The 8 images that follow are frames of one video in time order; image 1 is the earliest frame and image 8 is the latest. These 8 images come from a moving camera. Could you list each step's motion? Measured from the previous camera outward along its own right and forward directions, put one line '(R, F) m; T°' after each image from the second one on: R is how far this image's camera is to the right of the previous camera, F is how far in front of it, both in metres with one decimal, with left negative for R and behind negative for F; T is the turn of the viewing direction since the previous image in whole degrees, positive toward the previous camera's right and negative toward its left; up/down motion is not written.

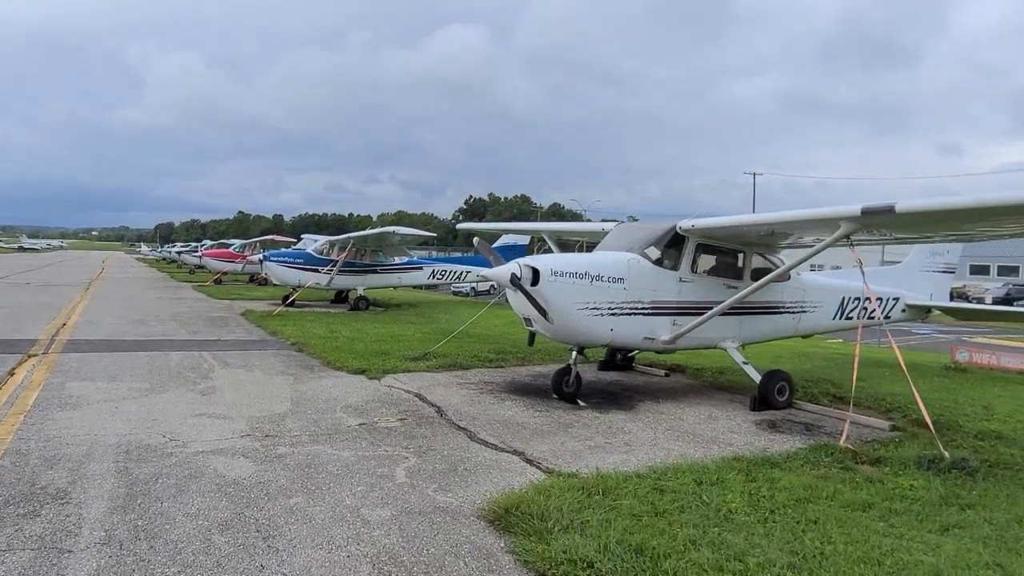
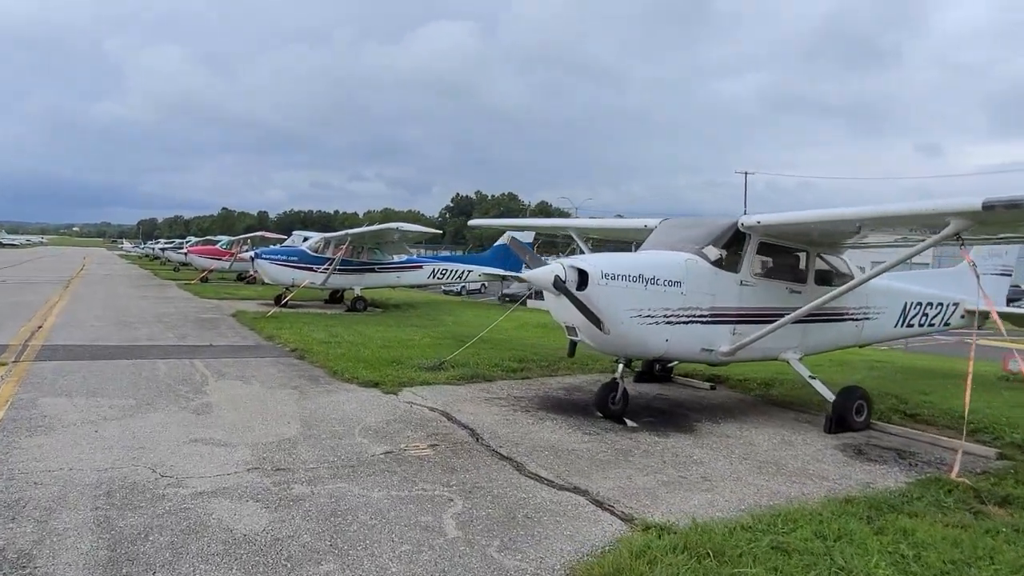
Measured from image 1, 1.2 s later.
(-0.5, +0.9) m; +1°
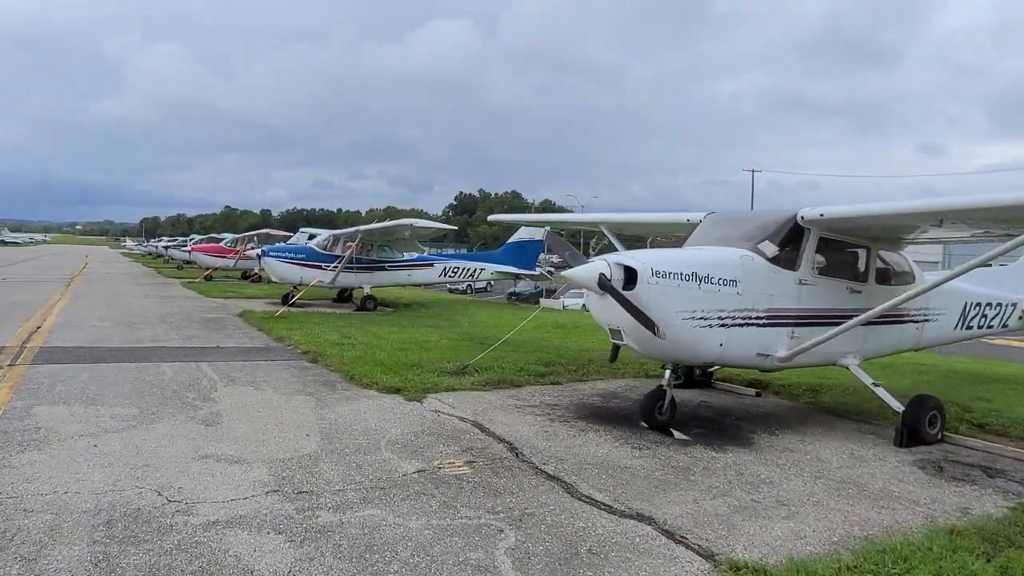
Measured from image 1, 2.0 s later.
(-0.3, +0.5) m; 0°
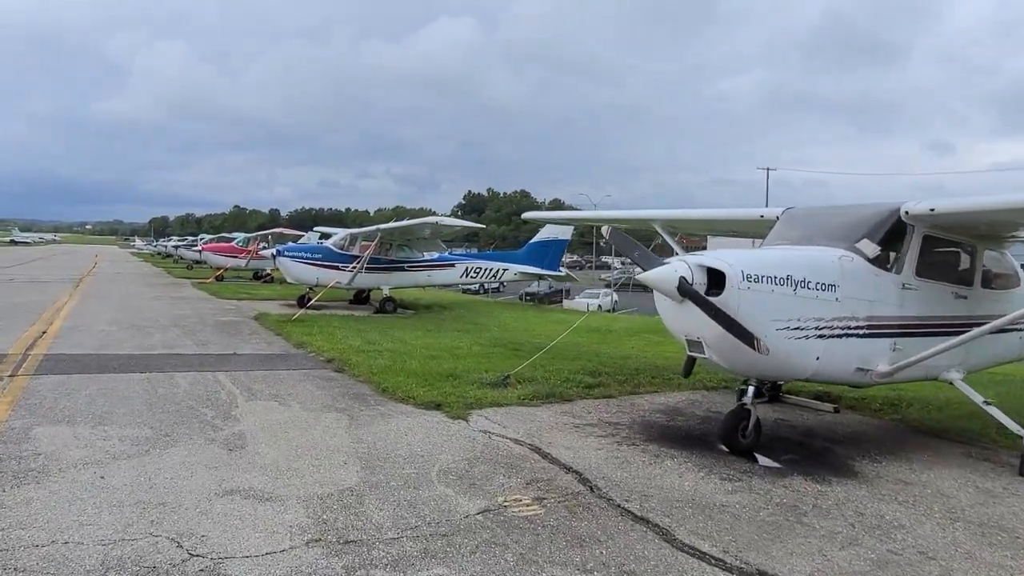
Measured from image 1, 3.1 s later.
(-0.4, +0.7) m; -1°
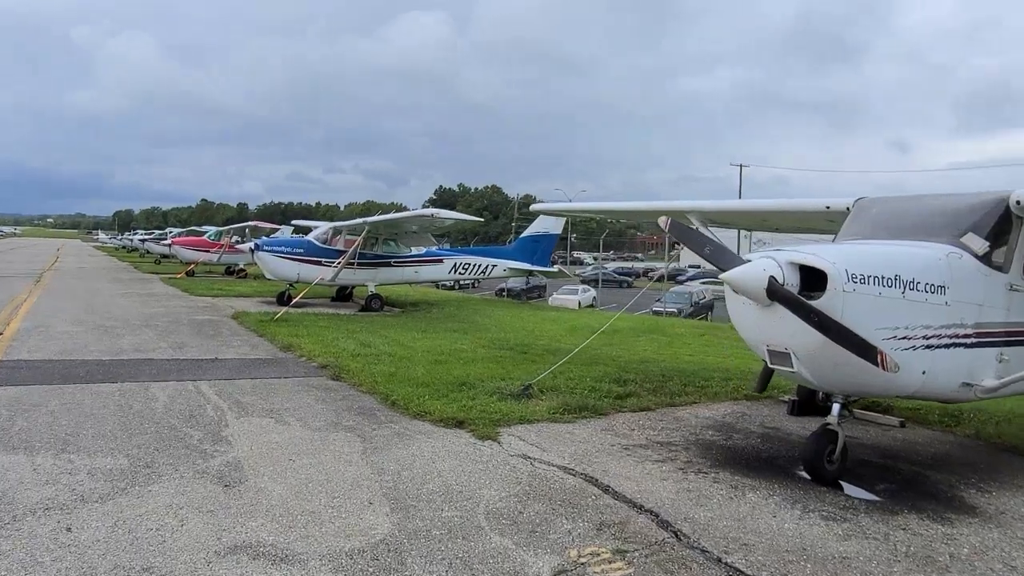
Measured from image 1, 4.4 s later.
(-0.5, +0.8) m; +2°
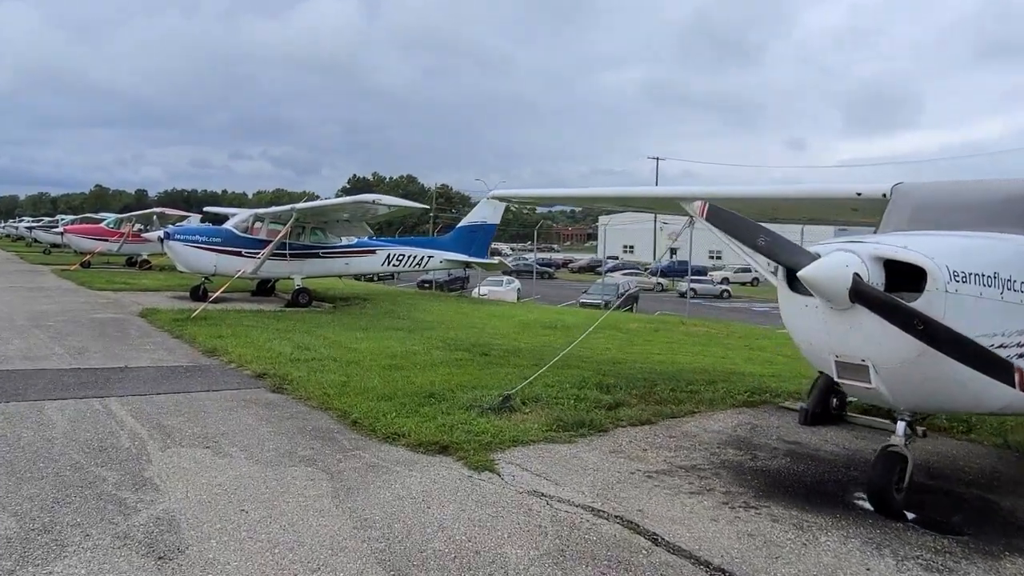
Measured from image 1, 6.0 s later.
(-0.5, +0.9) m; +7°
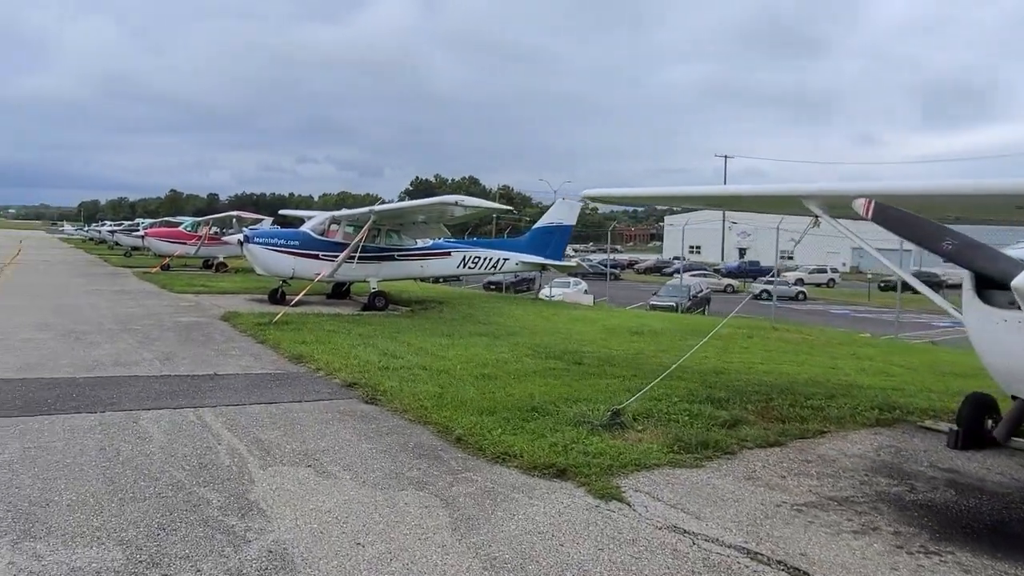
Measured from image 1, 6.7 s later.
(-0.4, +0.4) m; -5°
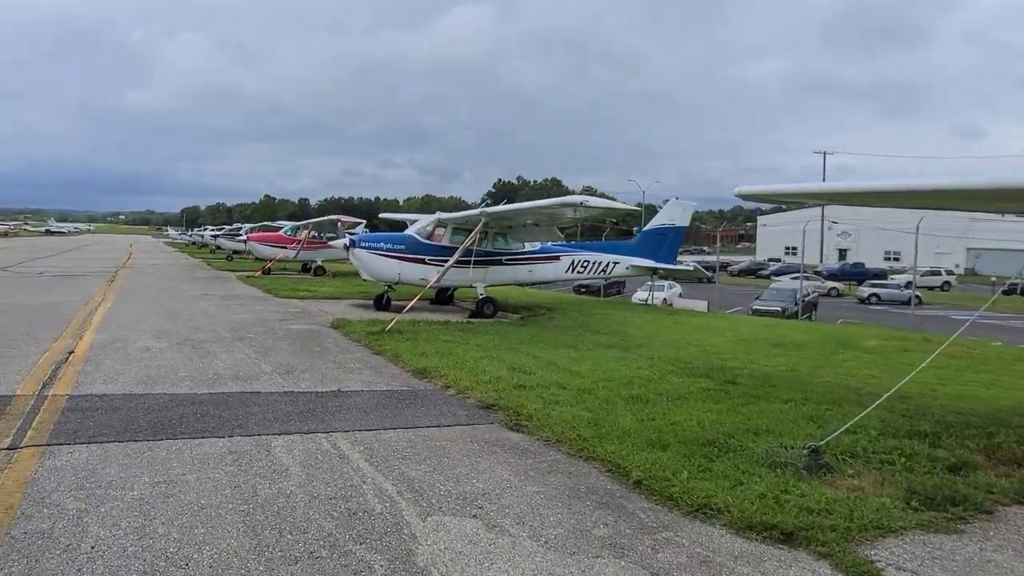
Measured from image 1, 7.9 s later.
(-0.6, +0.7) m; -7°
